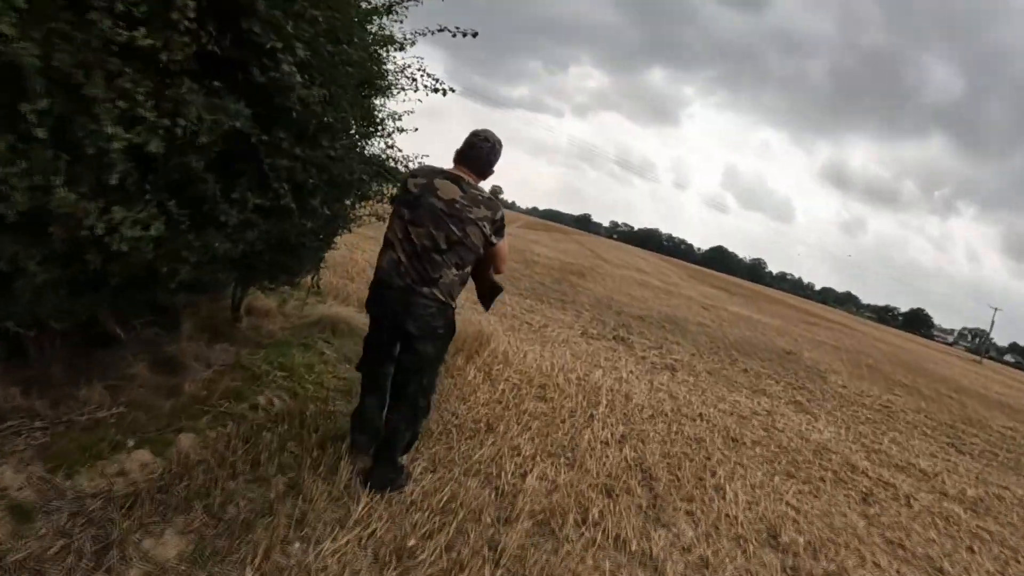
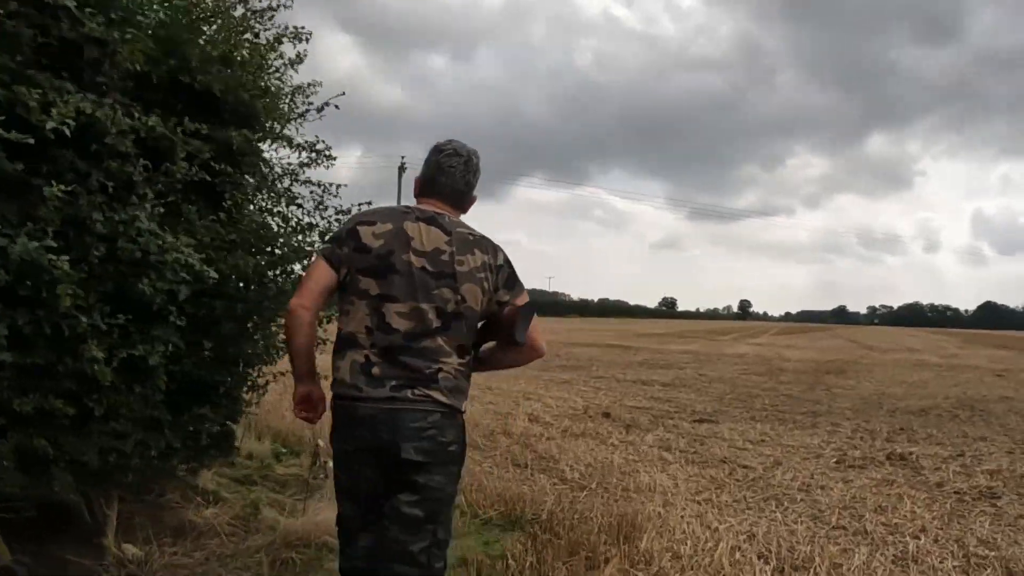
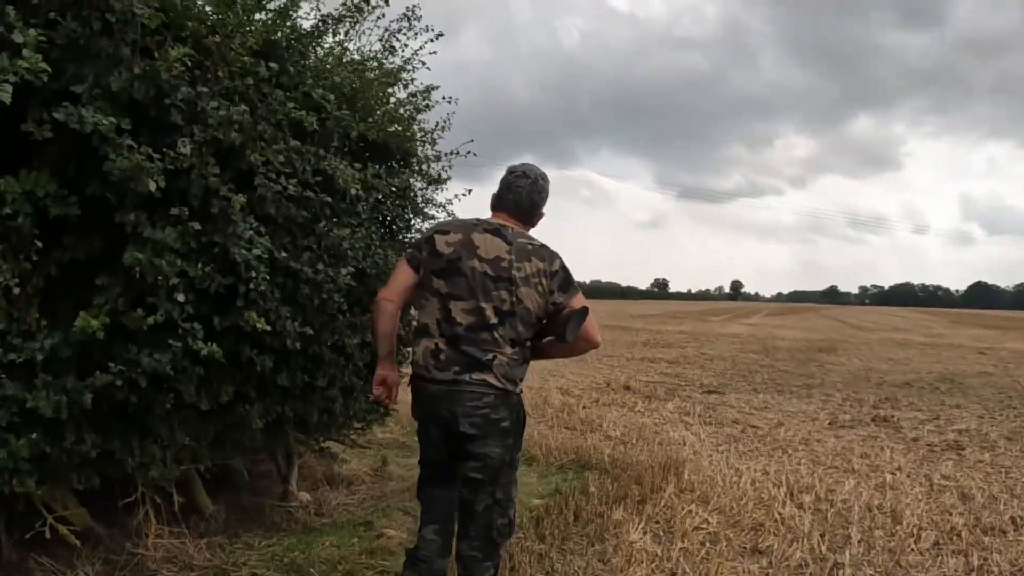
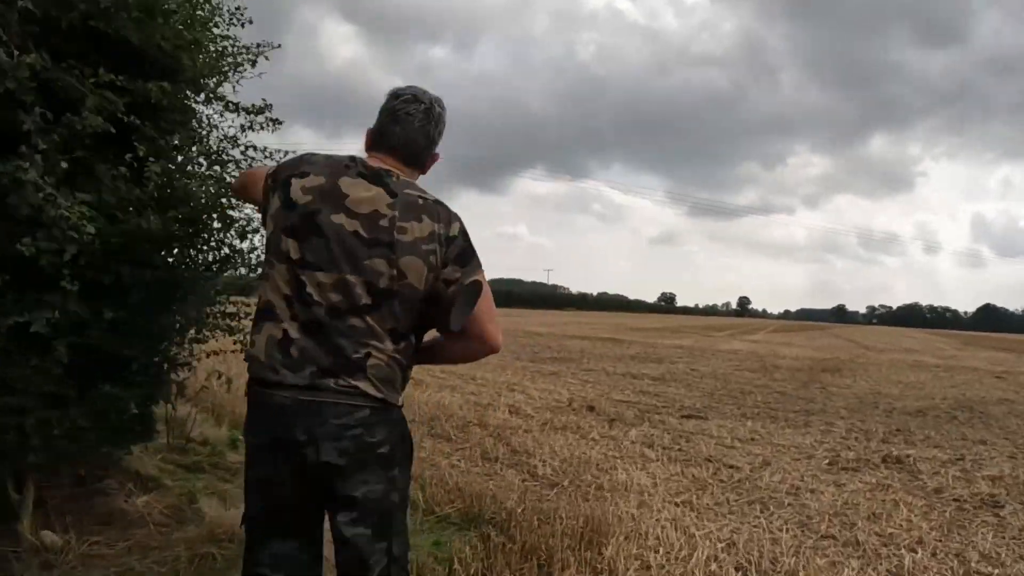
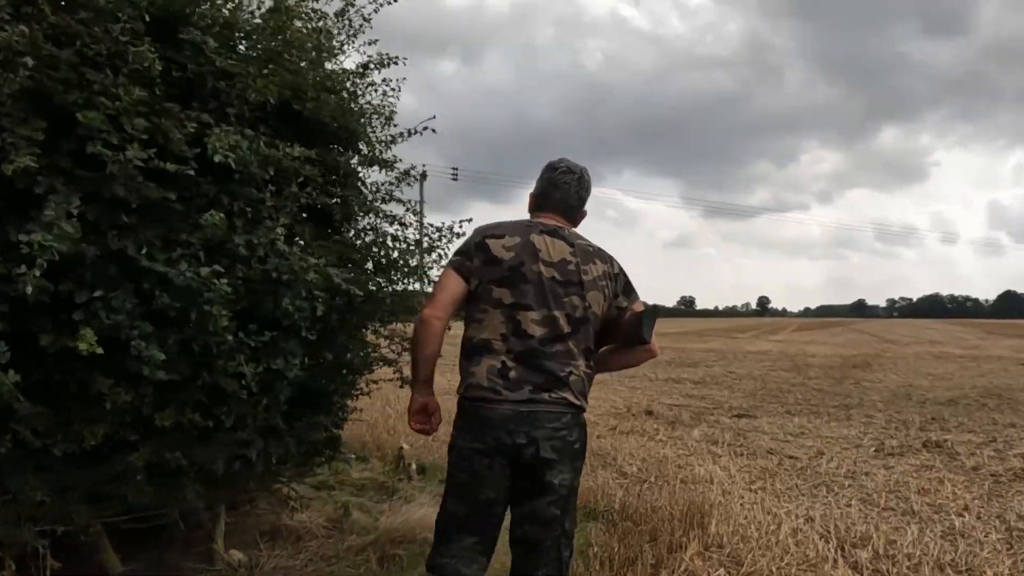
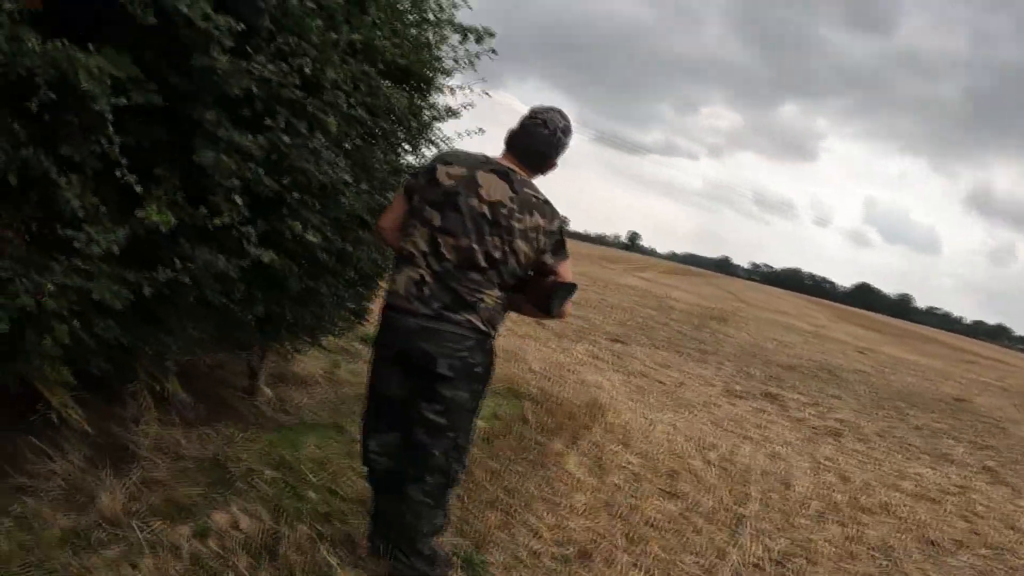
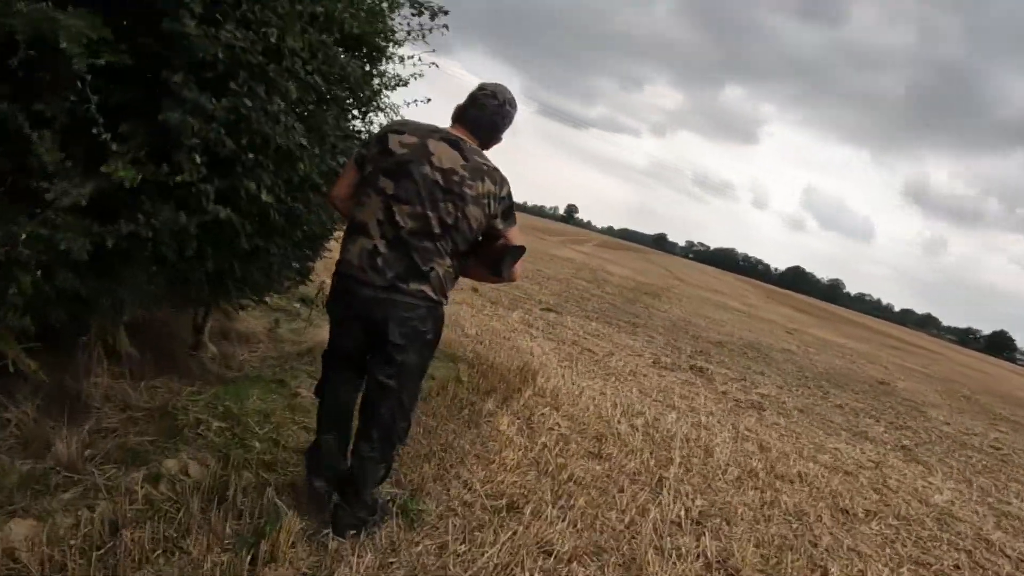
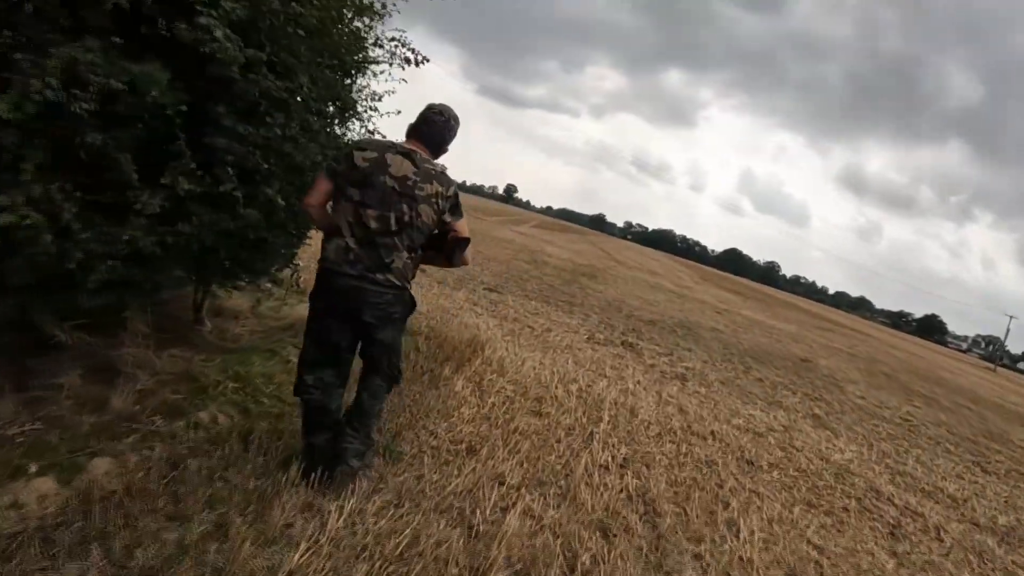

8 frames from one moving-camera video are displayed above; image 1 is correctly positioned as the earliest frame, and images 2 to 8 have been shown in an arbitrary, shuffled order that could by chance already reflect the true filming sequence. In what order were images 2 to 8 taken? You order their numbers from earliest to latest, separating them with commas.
8, 7, 6, 3, 5, 2, 4
